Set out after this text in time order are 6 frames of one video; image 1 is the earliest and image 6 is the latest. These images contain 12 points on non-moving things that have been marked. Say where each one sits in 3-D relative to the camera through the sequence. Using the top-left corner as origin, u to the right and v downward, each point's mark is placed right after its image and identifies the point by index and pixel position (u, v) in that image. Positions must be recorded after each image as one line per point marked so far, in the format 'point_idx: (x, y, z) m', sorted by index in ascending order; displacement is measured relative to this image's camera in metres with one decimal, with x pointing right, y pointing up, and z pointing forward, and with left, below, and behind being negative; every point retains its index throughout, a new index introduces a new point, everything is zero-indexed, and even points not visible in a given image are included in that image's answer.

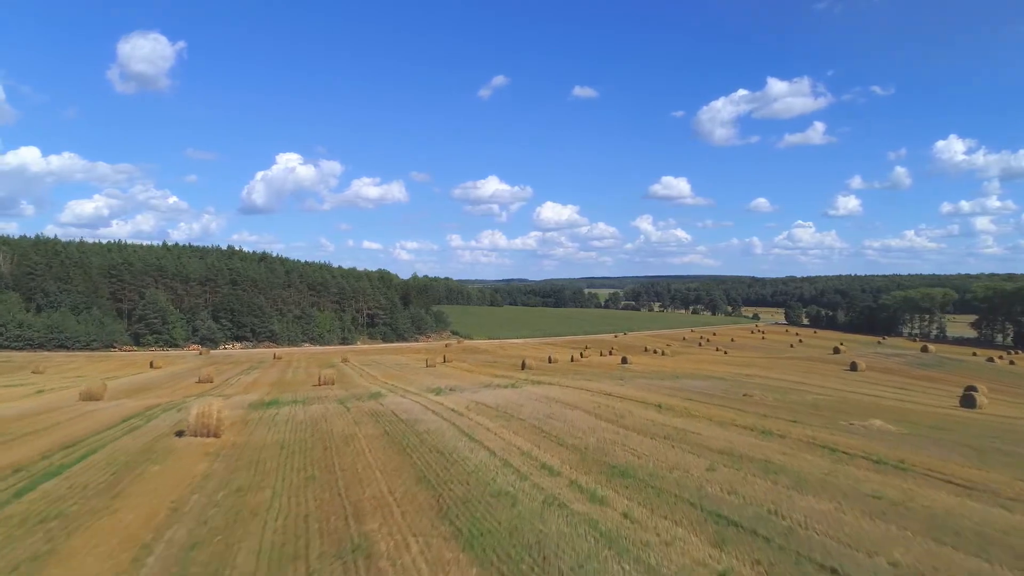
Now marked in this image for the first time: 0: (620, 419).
0: (+2.4, -2.9, +14.1) m
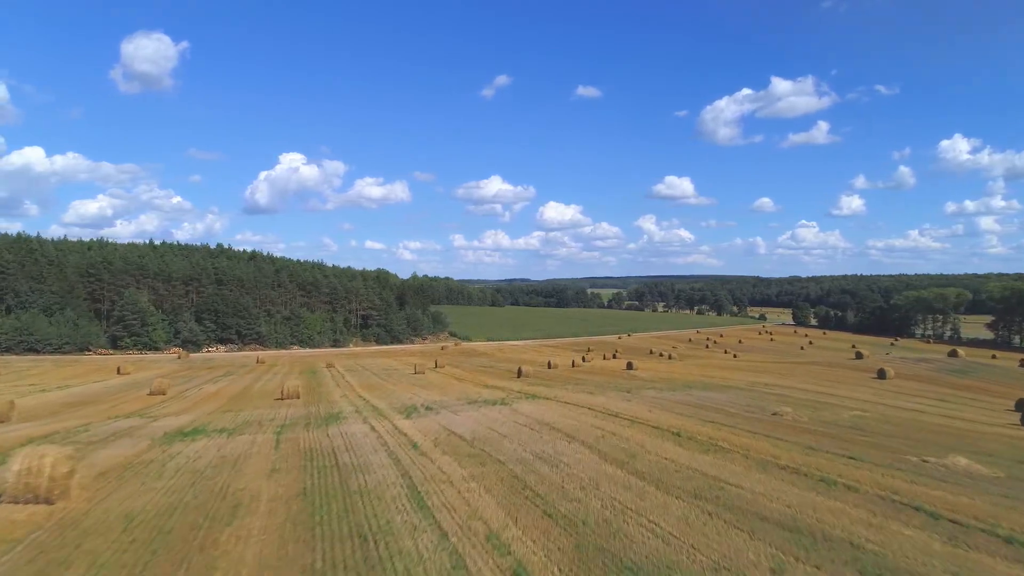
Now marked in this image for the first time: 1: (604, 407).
0: (+2.0, -2.9, +10.8) m
1: (+2.8, -3.5, +18.7) m
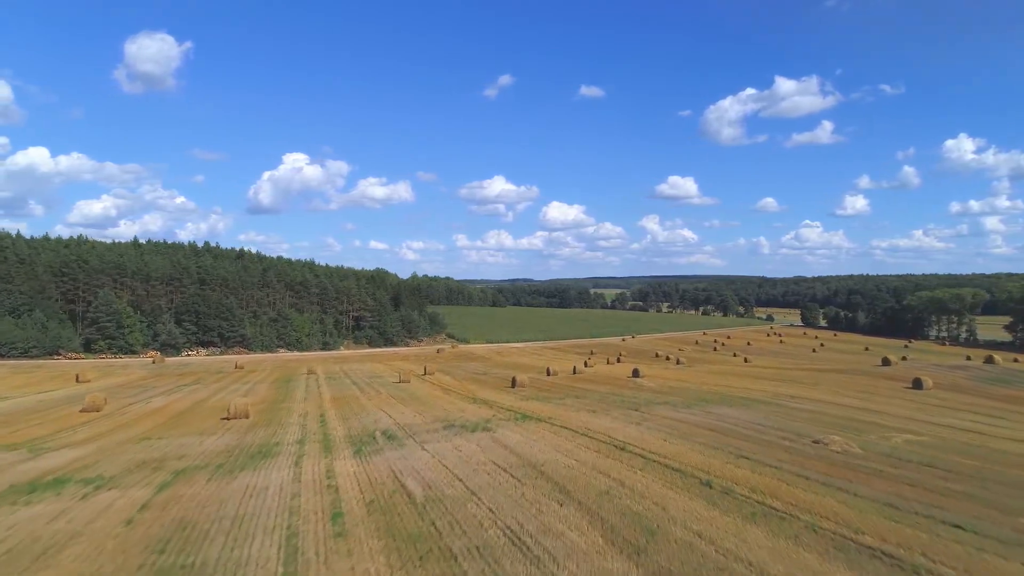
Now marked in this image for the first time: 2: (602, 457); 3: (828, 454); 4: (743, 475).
0: (+1.6, -2.9, +7.3) m
1: (+2.4, -3.5, +15.2) m
2: (+1.8, -3.3, +12.2) m
3: (+7.1, -3.7, +14.1) m
4: (+4.1, -3.3, +11.3) m
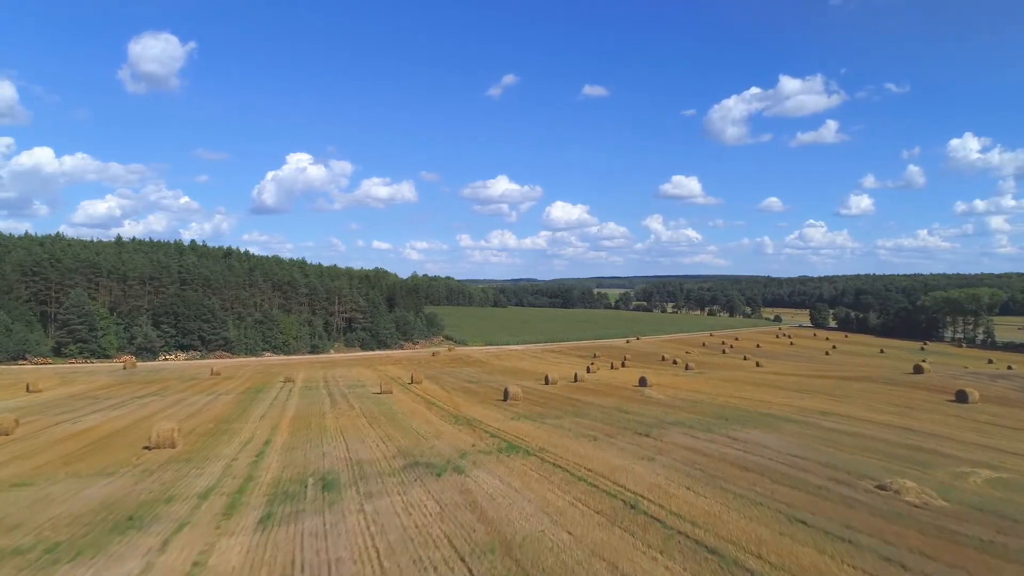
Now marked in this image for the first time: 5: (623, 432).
0: (+1.1, -3.0, +3.8) m
1: (+1.9, -3.5, +11.7) m
2: (+1.3, -3.3, +8.7) m
3: (+6.6, -3.7, +10.6) m
4: (+3.7, -3.4, +7.8) m
5: (+3.1, -4.1, +17.7) m
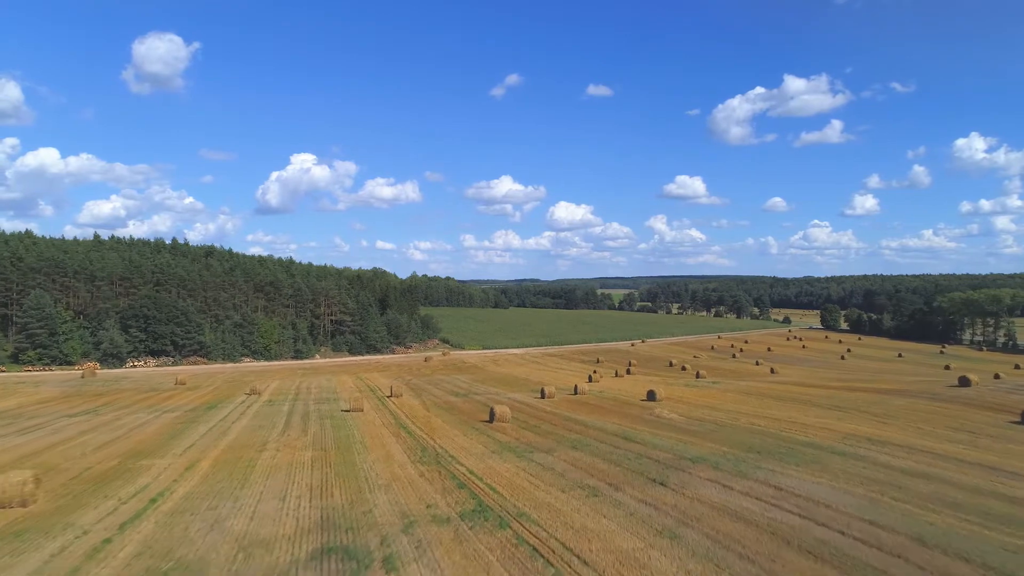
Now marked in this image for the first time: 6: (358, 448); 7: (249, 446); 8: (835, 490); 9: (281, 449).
0: (+0.5, -3.0, -0.3) m
1: (+1.3, -3.6, +7.6) m
2: (+0.7, -3.3, +4.6) m
3: (+6.0, -3.8, +6.4) m
4: (+3.1, -3.4, +3.6) m
5: (+2.6, -4.1, +13.6) m
6: (-4.5, -4.6, +18.2) m
7: (-7.7, -4.7, +18.5) m
8: (+6.9, -4.3, +13.5) m
9: (-6.6, -4.6, +18.1) m
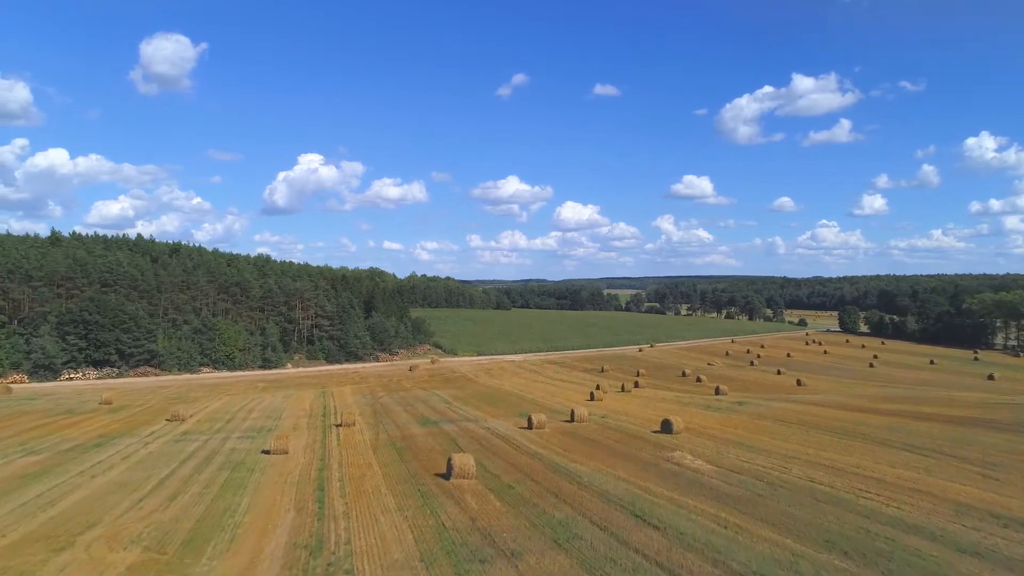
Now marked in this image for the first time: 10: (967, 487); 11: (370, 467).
0: (-0.7, -3.1, -6.8) m
1: (+0.3, -3.7, +1.1) m
2: (-0.4, -3.4, -1.9) m
3: (+4.9, -3.9, -0.2) m
4: (+1.9, -3.5, -2.9) m
5: (+1.6, -4.2, +7.0) m
6: (-5.4, -4.7, +11.7) m
7: (-8.7, -4.8, +12.1) m
8: (+5.9, -4.4, +6.9) m
9: (-7.6, -4.7, +11.7) m
10: (+11.9, -5.1, +16.3) m
11: (-4.0, -5.2, +18.3) m
